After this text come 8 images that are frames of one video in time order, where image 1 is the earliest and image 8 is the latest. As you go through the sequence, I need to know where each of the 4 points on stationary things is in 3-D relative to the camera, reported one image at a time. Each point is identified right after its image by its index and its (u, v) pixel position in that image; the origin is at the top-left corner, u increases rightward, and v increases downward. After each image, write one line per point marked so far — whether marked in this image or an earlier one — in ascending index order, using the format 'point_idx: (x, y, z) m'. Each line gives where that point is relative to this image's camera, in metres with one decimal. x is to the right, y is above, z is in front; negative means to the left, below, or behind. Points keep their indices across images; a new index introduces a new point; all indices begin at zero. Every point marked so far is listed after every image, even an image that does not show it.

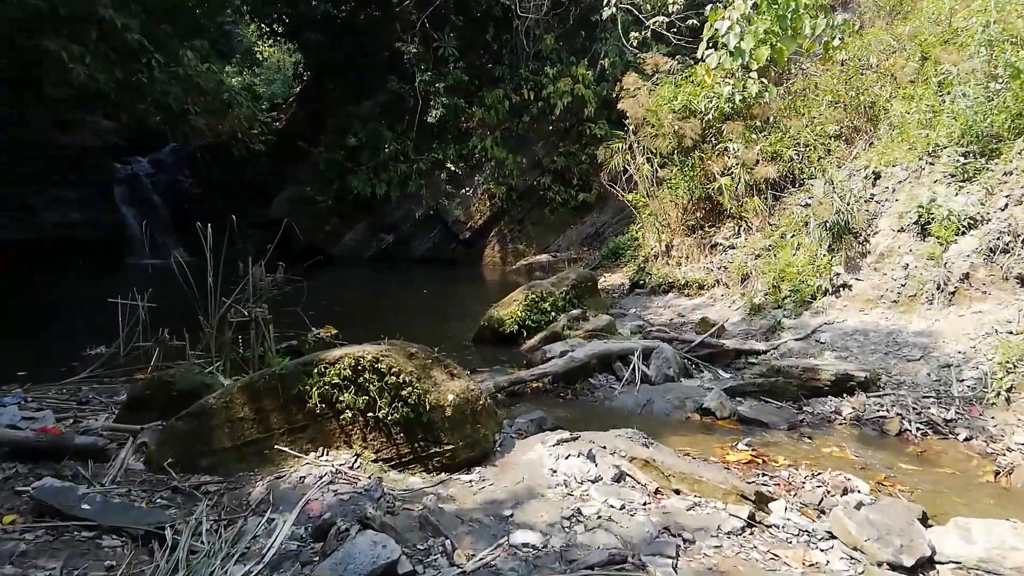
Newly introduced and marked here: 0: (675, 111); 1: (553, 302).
0: (+2.2, +2.4, +10.1) m
1: (+0.4, -0.1, +7.3) m
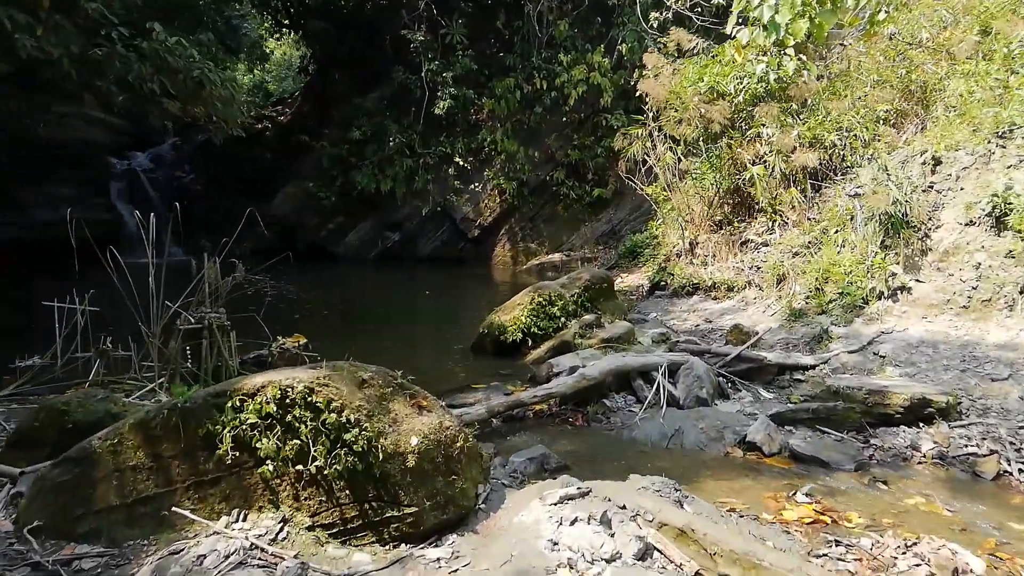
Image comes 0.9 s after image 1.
0: (+2.3, +2.3, +9.1) m
1: (+0.4, -0.2, +6.4) m
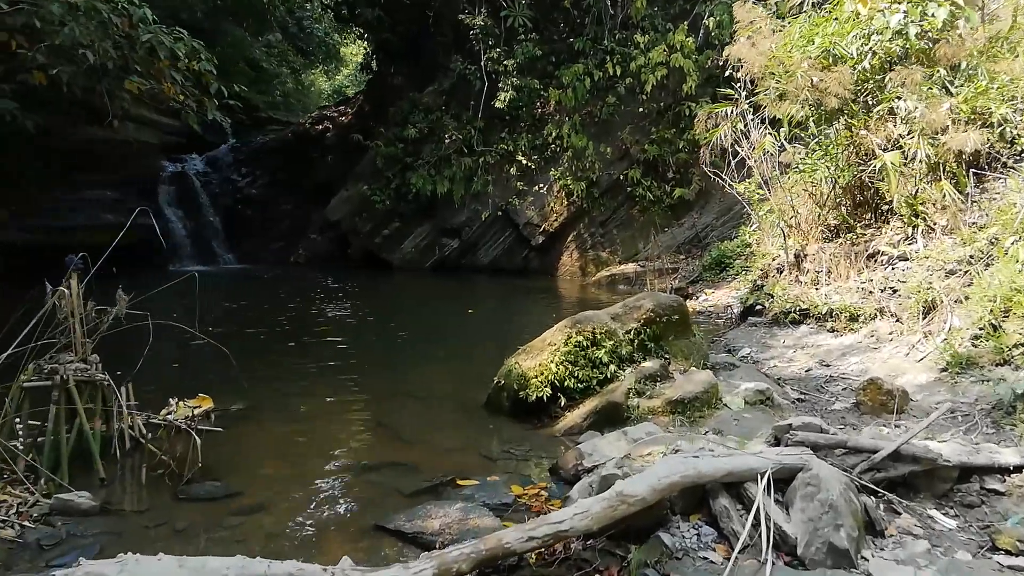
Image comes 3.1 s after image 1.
0: (+2.7, +2.1, +7.0) m
1: (+0.6, -0.4, +4.5) m
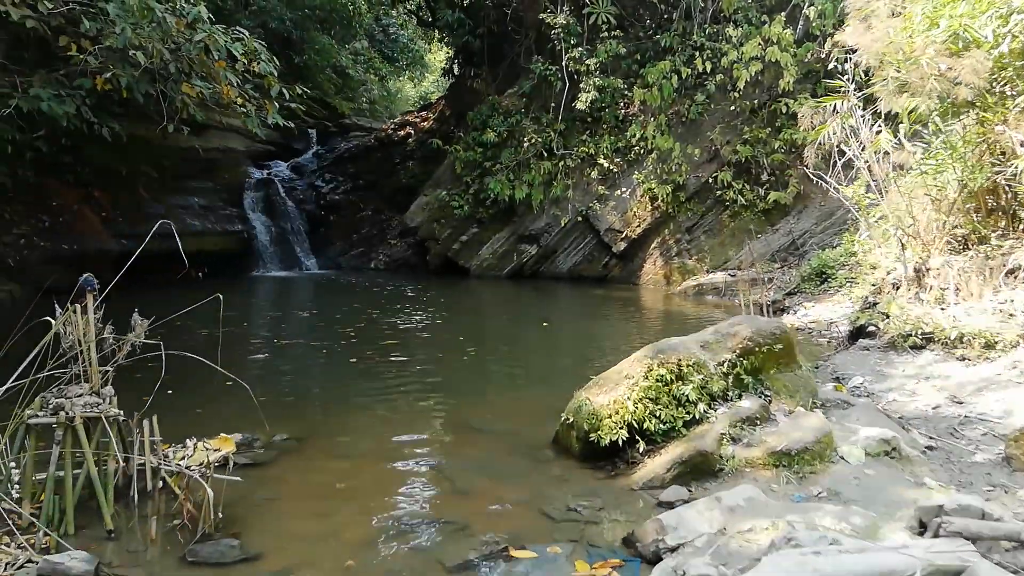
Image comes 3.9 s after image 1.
0: (+3.4, +1.9, +6.1) m
1: (+1.0, -0.5, +3.8) m
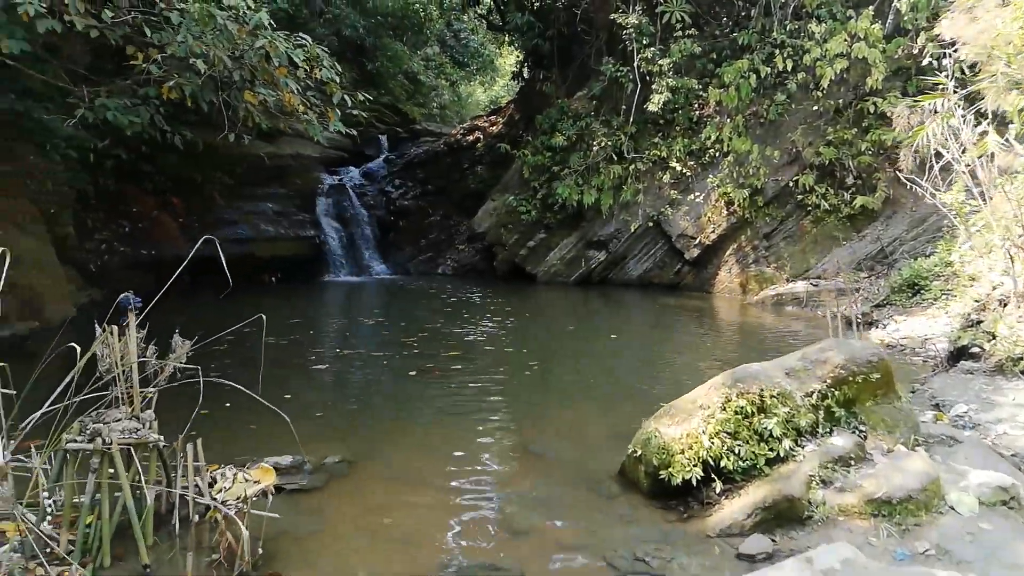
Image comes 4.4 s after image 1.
0: (+3.9, +1.8, +5.4) m
1: (+1.2, -0.6, +3.4) m
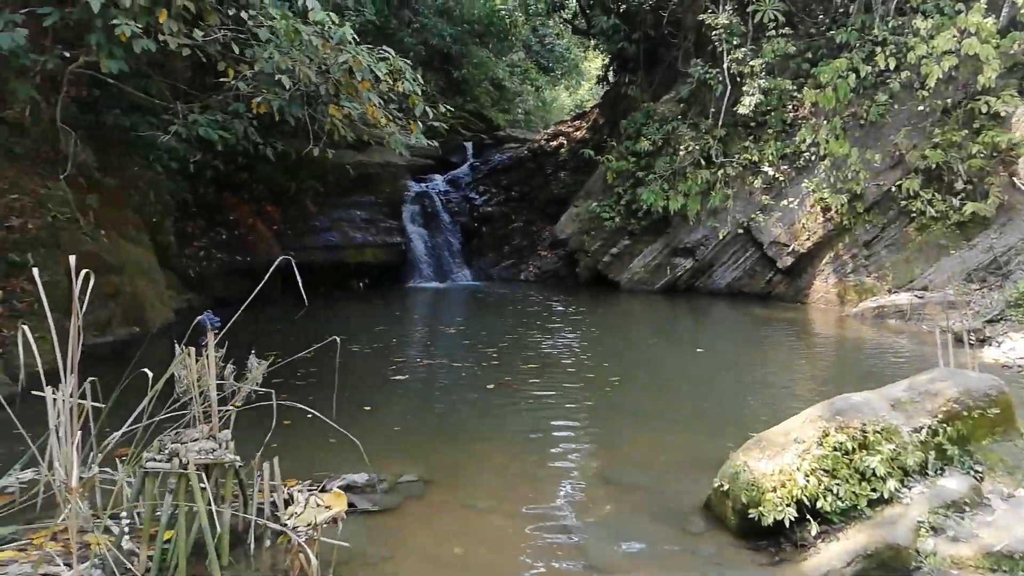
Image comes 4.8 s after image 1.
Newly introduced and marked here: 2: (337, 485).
0: (+4.4, +1.7, +4.9) m
1: (+1.6, -0.7, +3.1) m
2: (-0.9, -1.0, +3.8) m
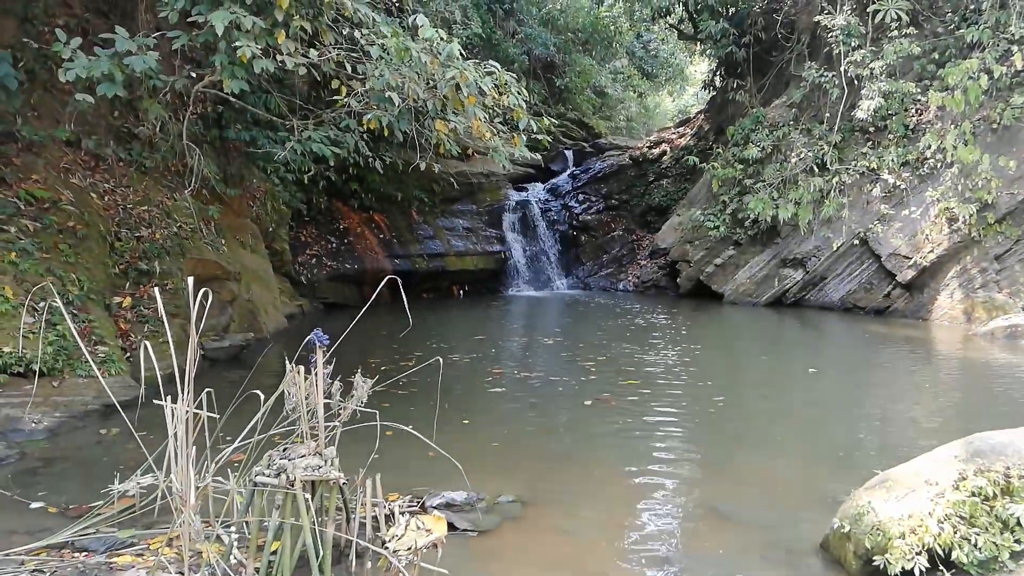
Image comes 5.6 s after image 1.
0: (+5.1, +1.5, +4.2) m
1: (+2.0, -0.8, +2.8) m
2: (-0.4, -1.1, +3.8) m
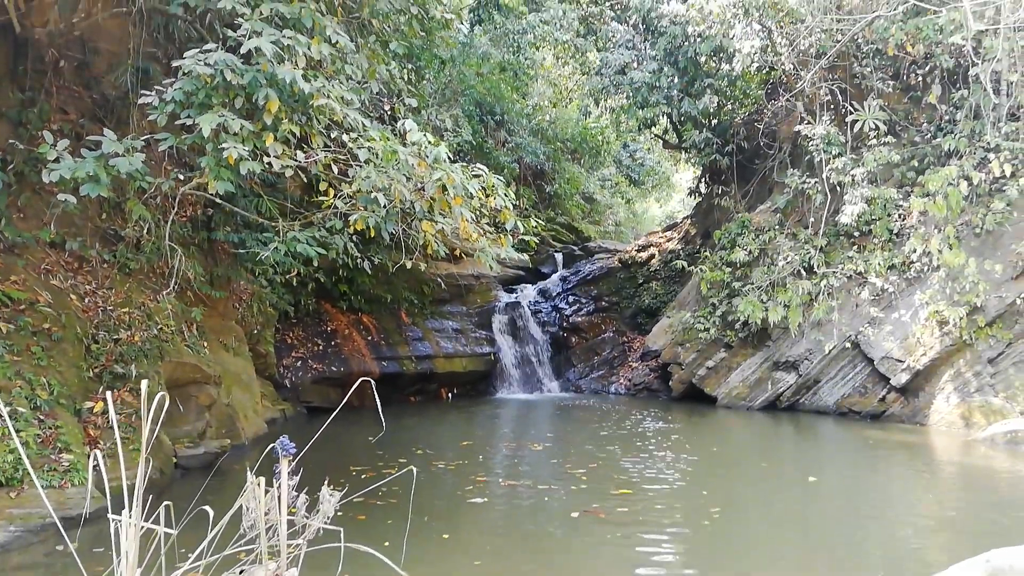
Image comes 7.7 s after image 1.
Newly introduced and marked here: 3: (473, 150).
0: (+5.0, +0.9, +4.3) m
1: (+1.9, -1.2, +2.6) m
2: (-0.5, -1.6, +3.5) m
3: (-0.8, +2.9, +15.8) m
